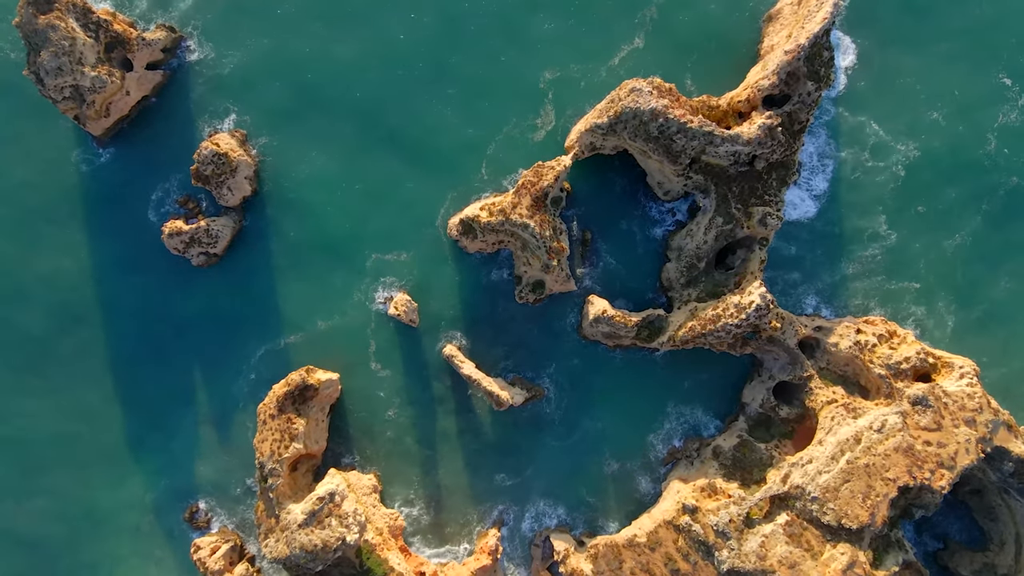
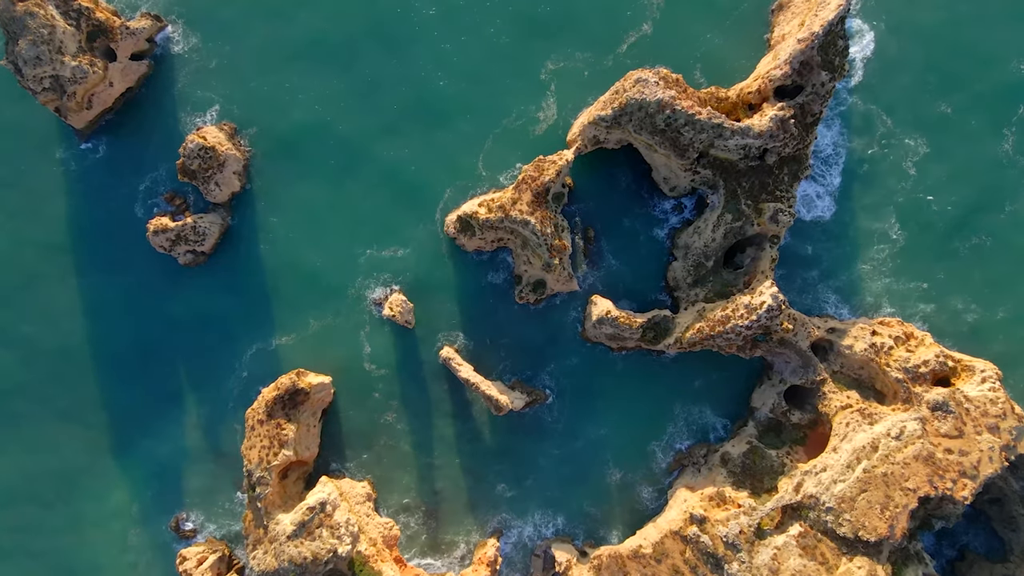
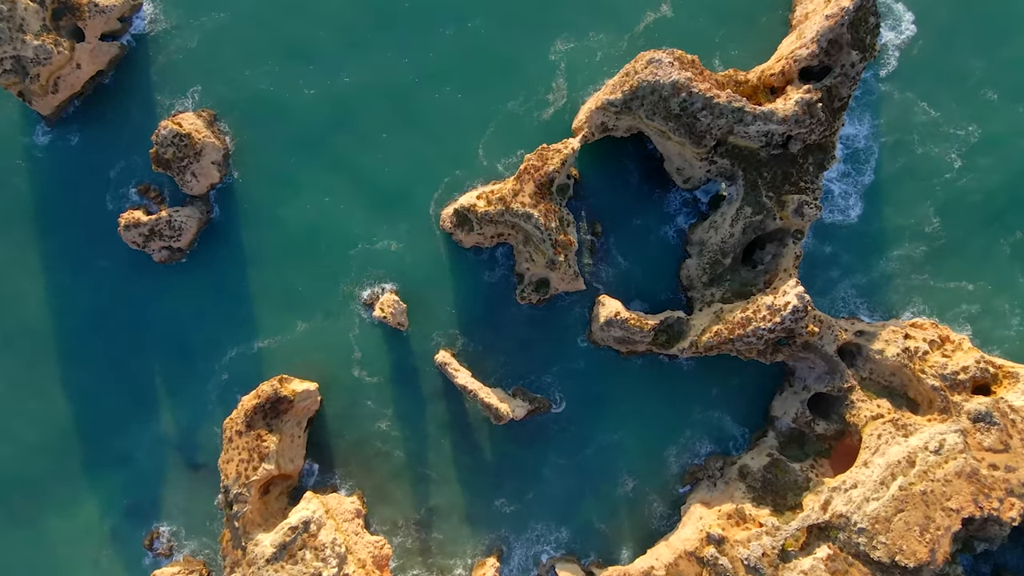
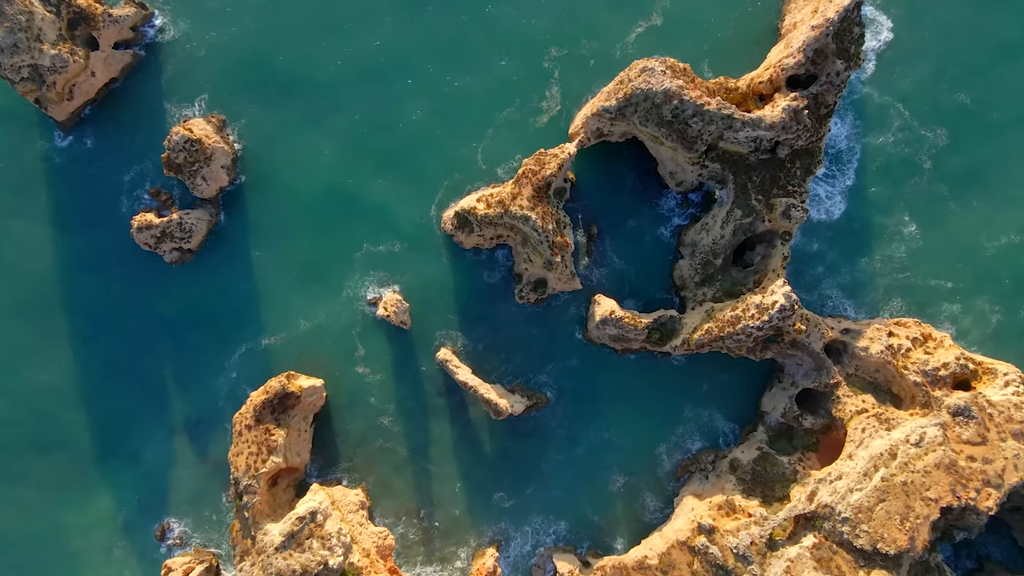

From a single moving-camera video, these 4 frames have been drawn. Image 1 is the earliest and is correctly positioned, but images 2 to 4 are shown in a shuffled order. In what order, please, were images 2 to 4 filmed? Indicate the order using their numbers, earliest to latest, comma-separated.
2, 4, 3
